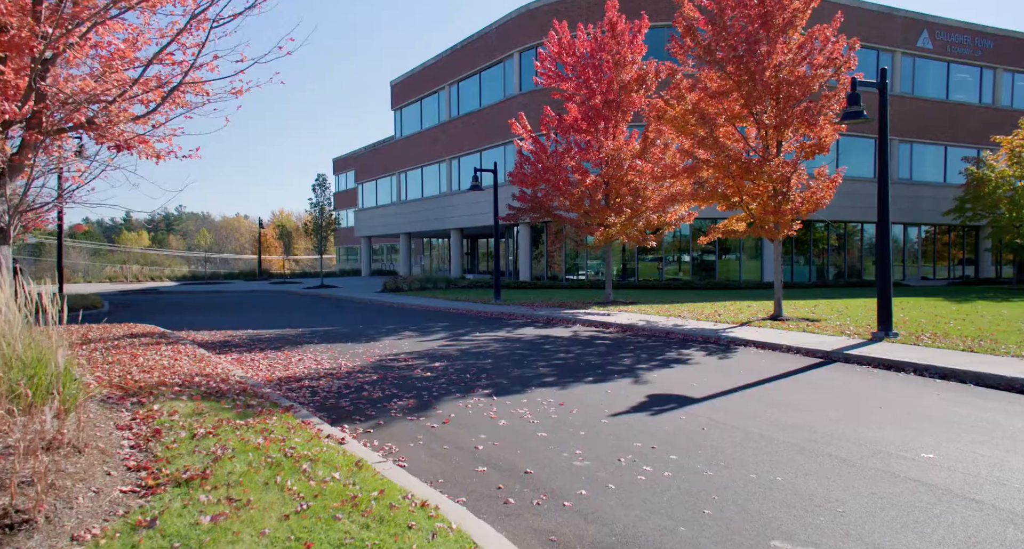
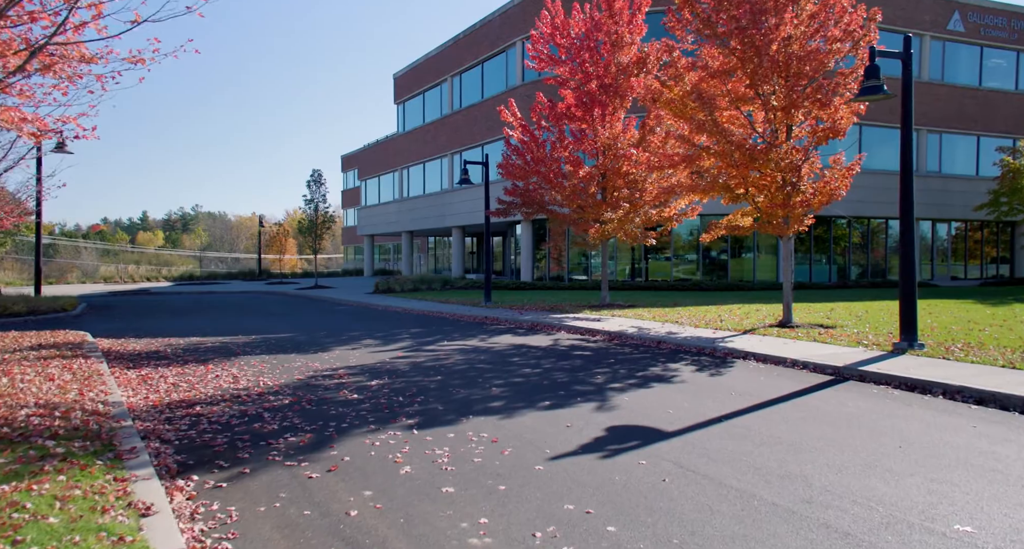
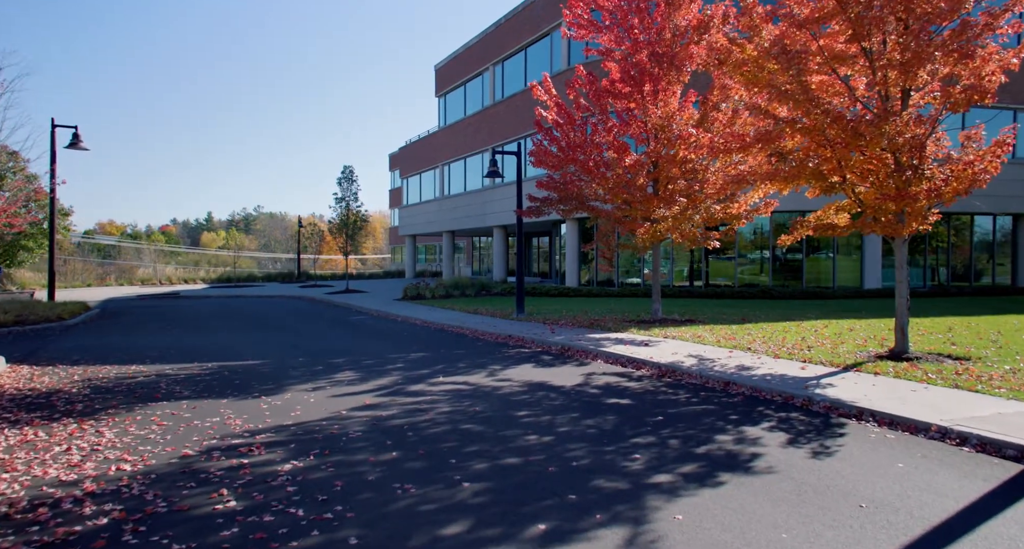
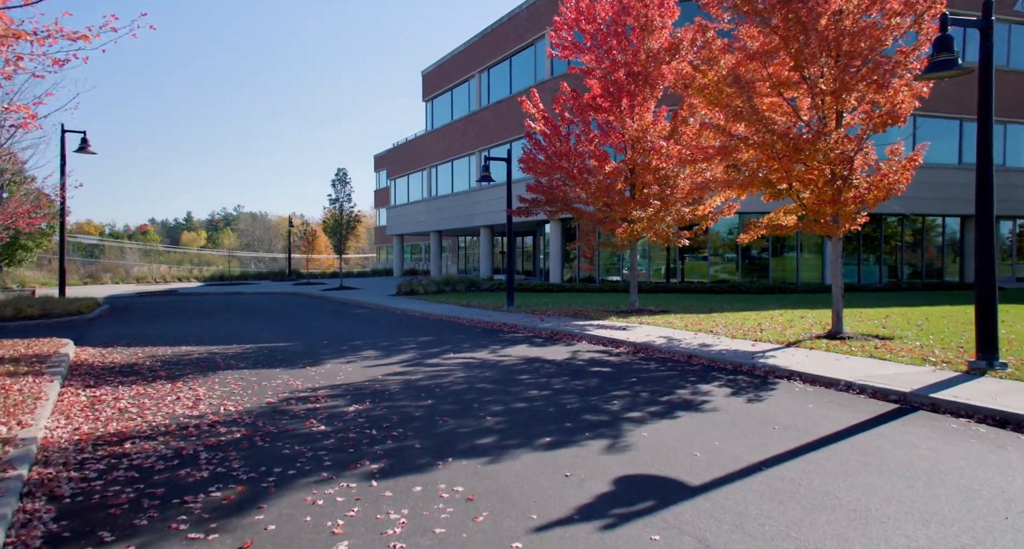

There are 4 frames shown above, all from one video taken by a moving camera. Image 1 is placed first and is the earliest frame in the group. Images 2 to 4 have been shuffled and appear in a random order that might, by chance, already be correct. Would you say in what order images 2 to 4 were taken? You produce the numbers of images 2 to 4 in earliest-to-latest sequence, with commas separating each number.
2, 4, 3
